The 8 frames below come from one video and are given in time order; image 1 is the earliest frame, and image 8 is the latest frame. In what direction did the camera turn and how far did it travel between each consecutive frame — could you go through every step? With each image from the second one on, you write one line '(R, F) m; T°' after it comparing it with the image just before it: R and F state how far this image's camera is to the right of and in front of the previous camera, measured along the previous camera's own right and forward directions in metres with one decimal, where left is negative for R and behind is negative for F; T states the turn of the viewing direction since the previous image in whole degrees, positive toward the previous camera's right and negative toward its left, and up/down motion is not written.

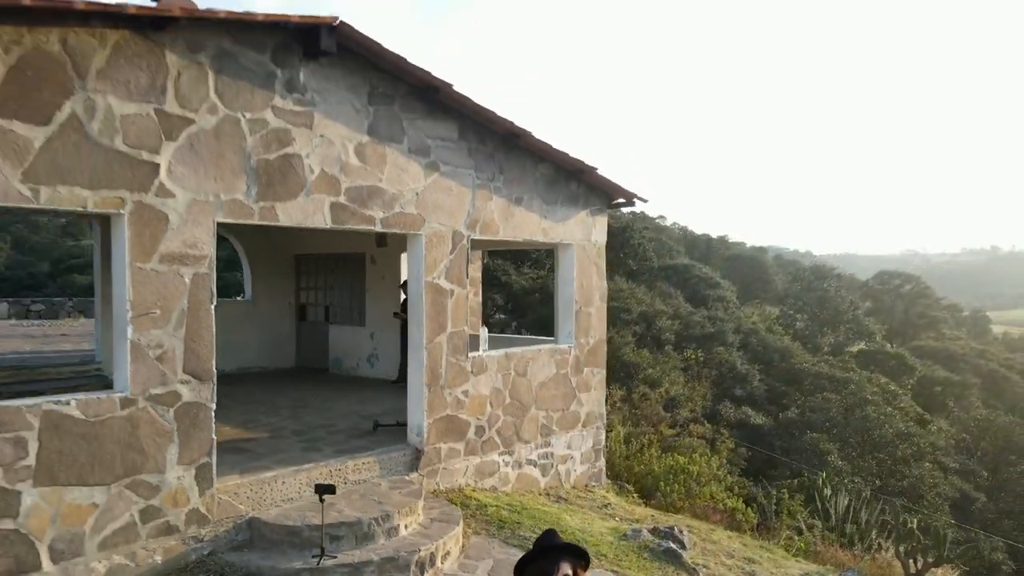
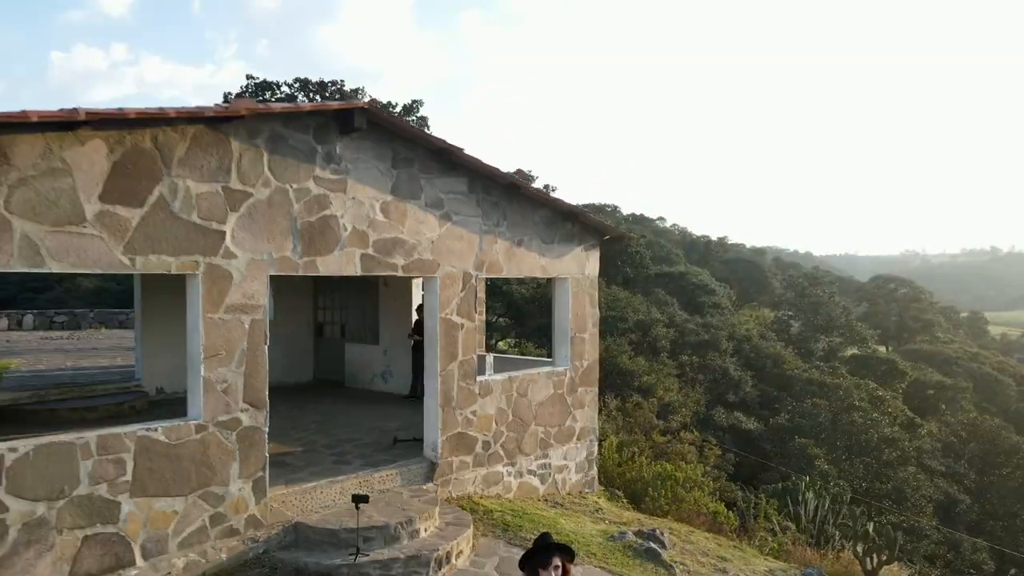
(0.0, -0.5) m; 0°
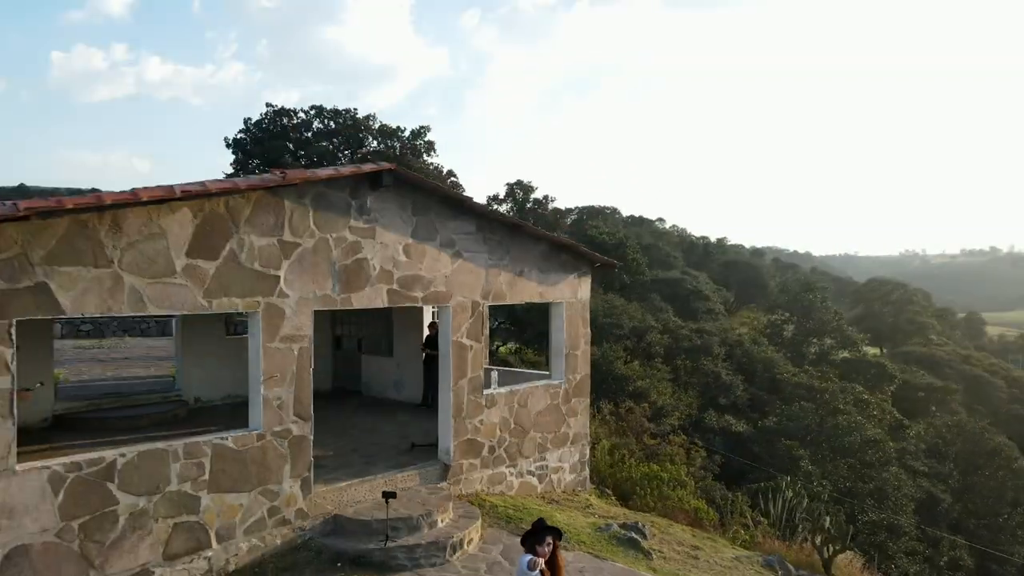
(0.0, -0.7) m; 0°
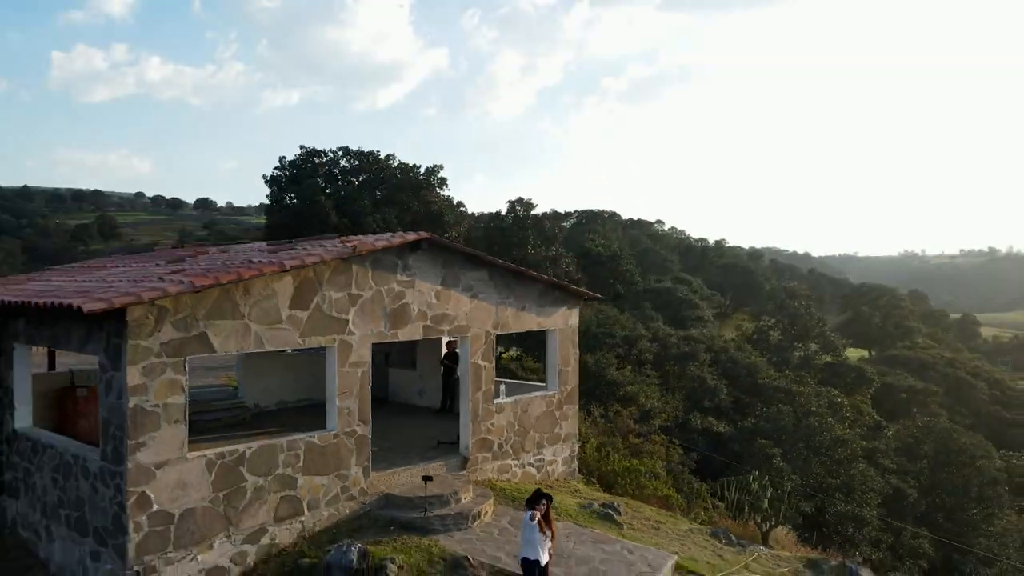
(0.0, -1.4) m; 0°
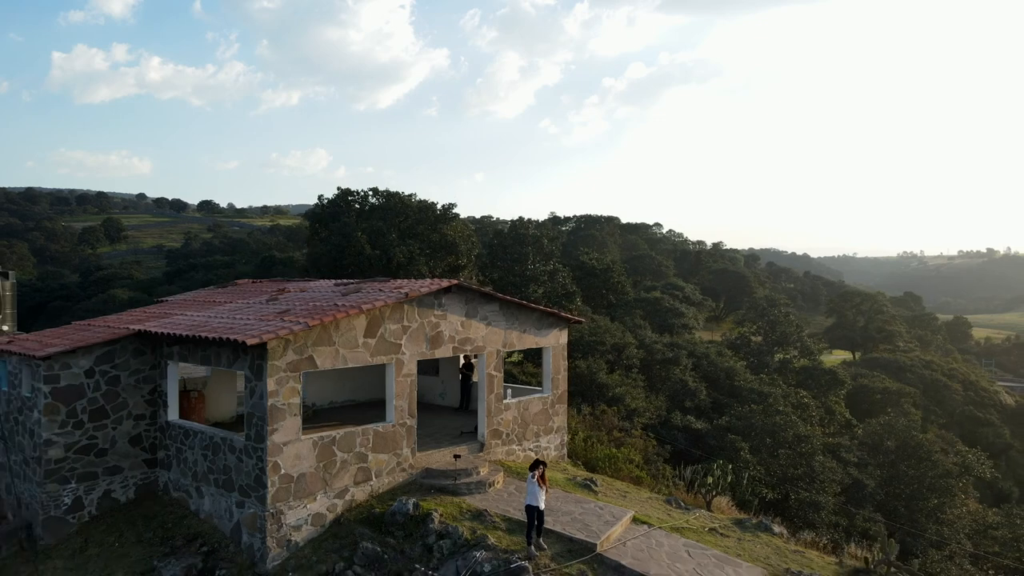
(-0.1, -2.1) m; 0°
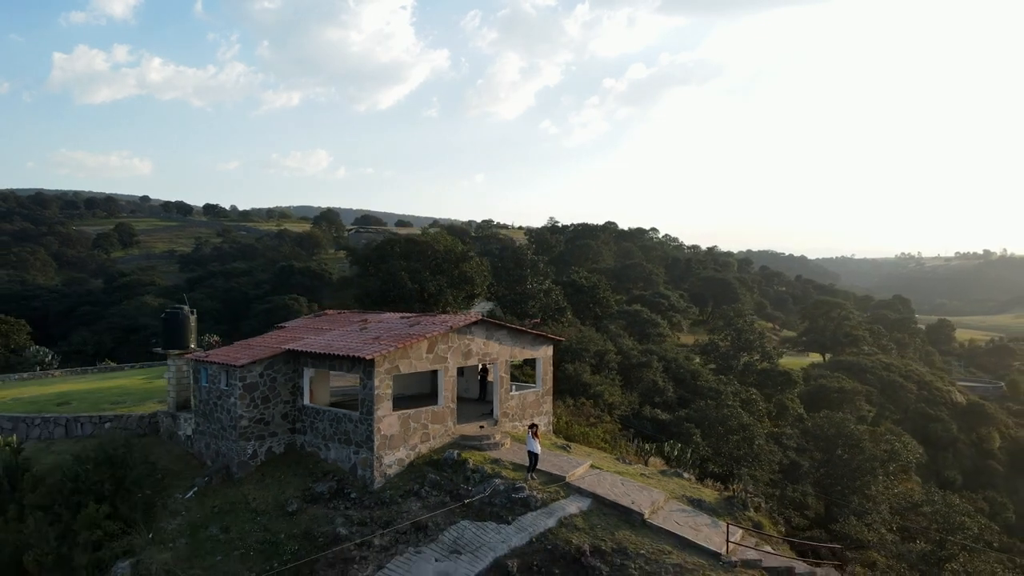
(-0.1, -4.5) m; 0°
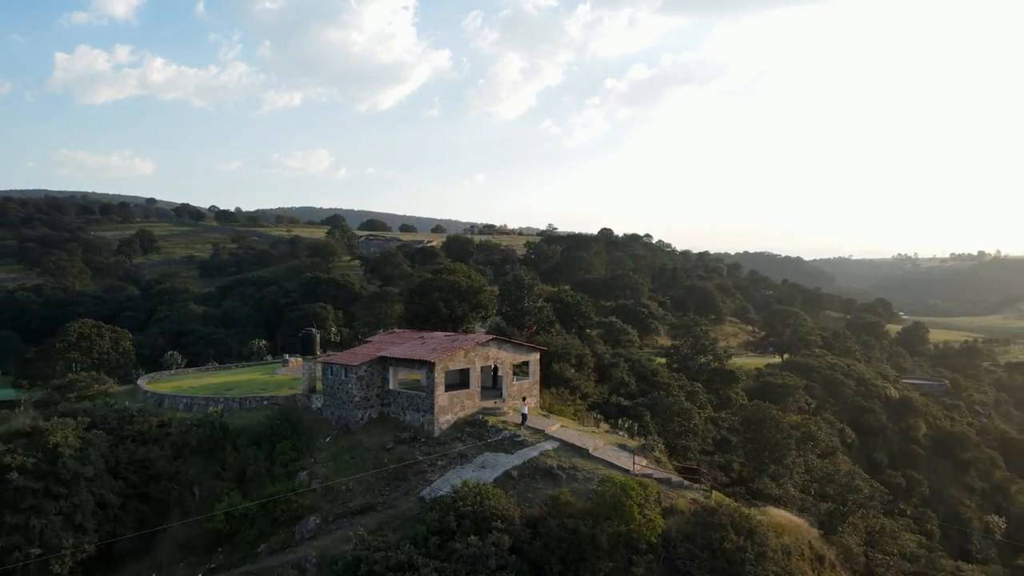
(0.0, -7.9) m; 0°
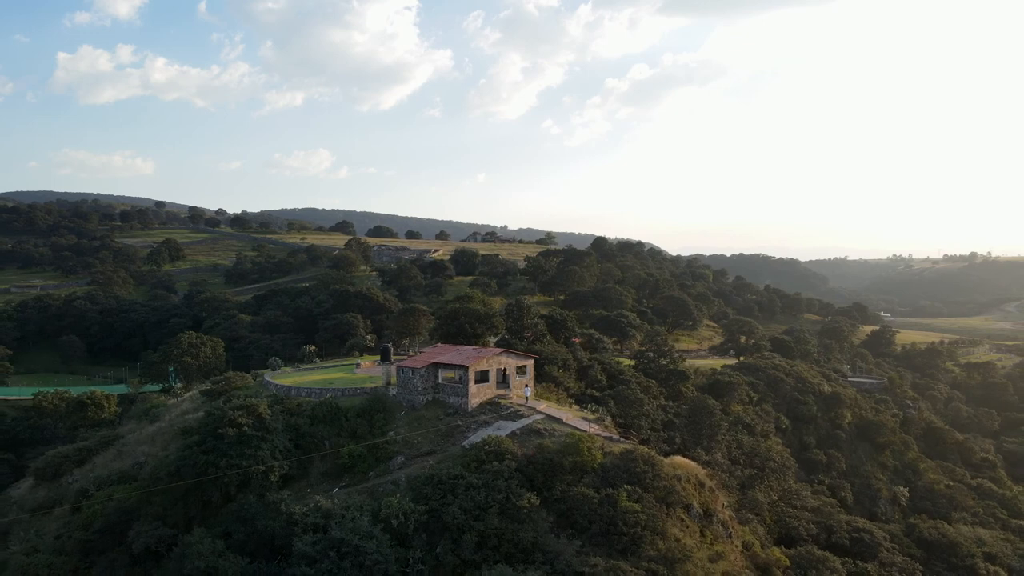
(-0.1, -11.6) m; 0°
